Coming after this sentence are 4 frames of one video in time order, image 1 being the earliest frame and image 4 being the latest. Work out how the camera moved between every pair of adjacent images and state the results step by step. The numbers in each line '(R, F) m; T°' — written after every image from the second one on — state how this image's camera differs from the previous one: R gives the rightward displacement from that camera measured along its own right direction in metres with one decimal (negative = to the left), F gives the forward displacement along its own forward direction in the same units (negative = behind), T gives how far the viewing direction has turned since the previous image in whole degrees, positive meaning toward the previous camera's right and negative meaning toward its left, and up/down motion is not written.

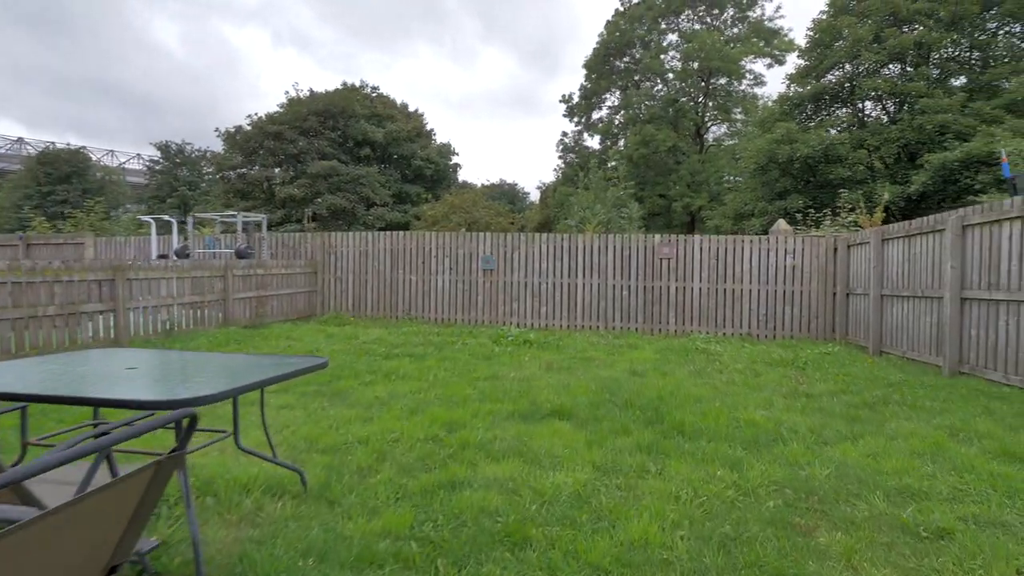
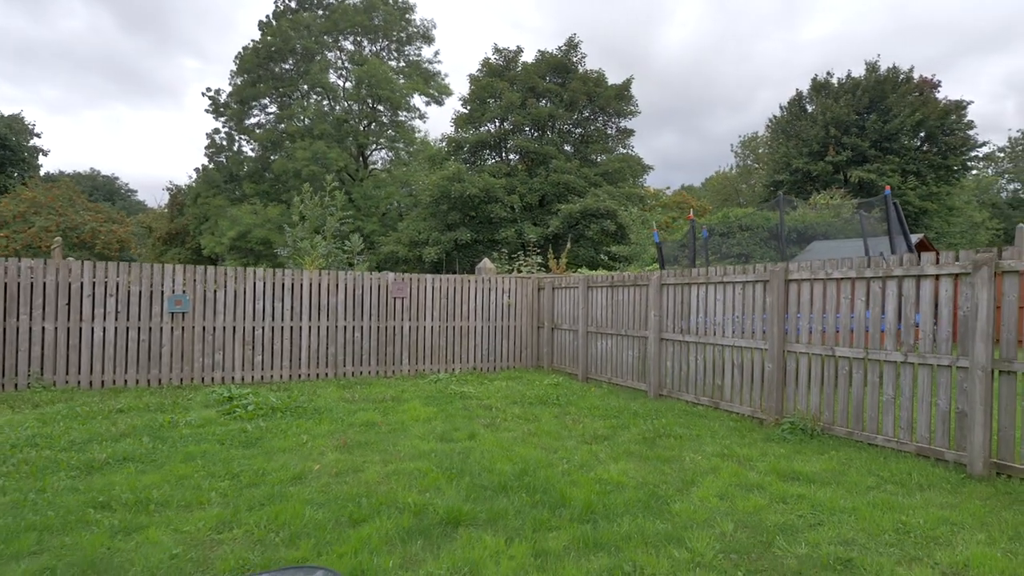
(-1.4, +0.9) m; +37°
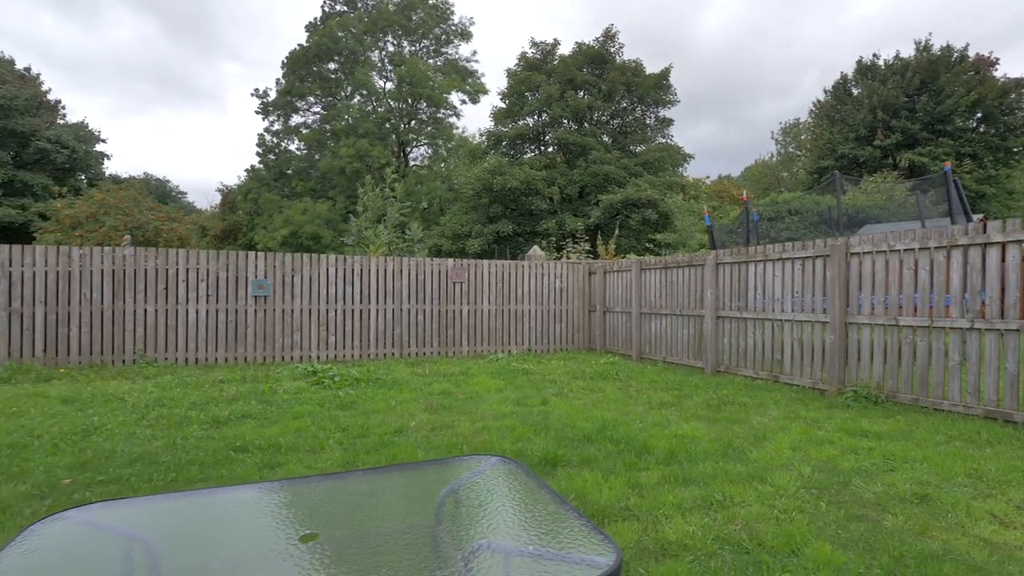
(-0.4, -0.4) m; -4°
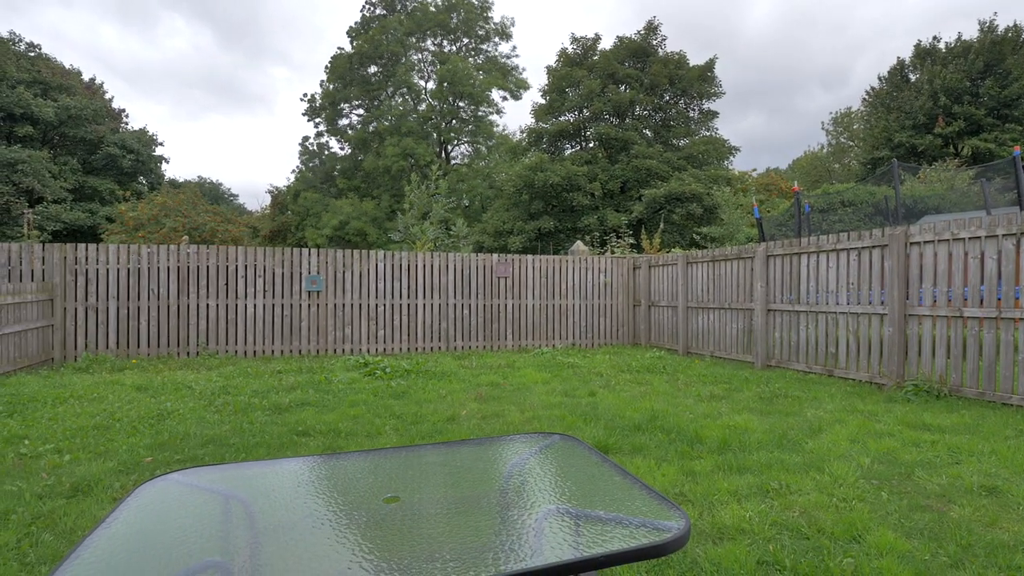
(-0.1, -0.1) m; -4°
